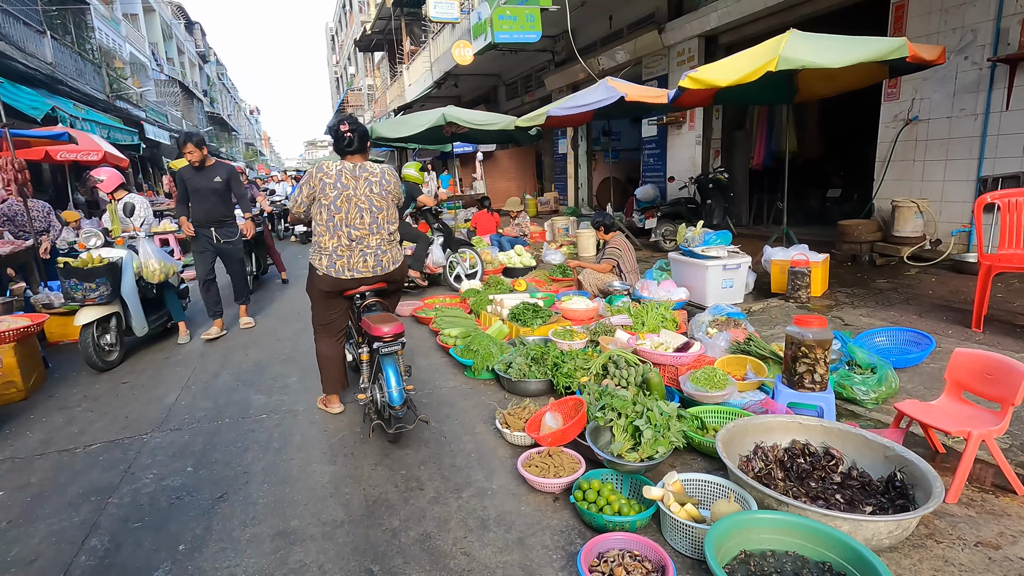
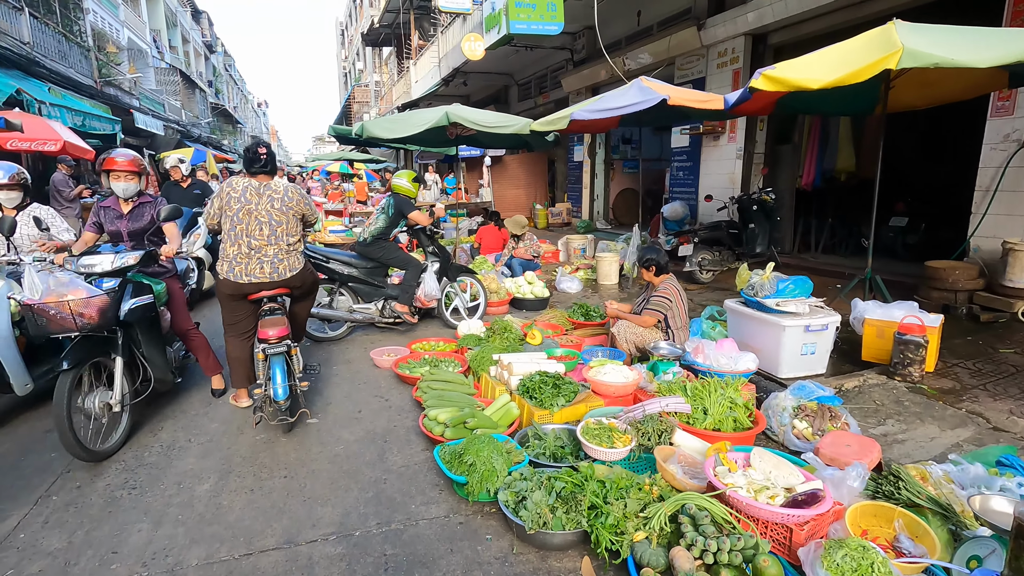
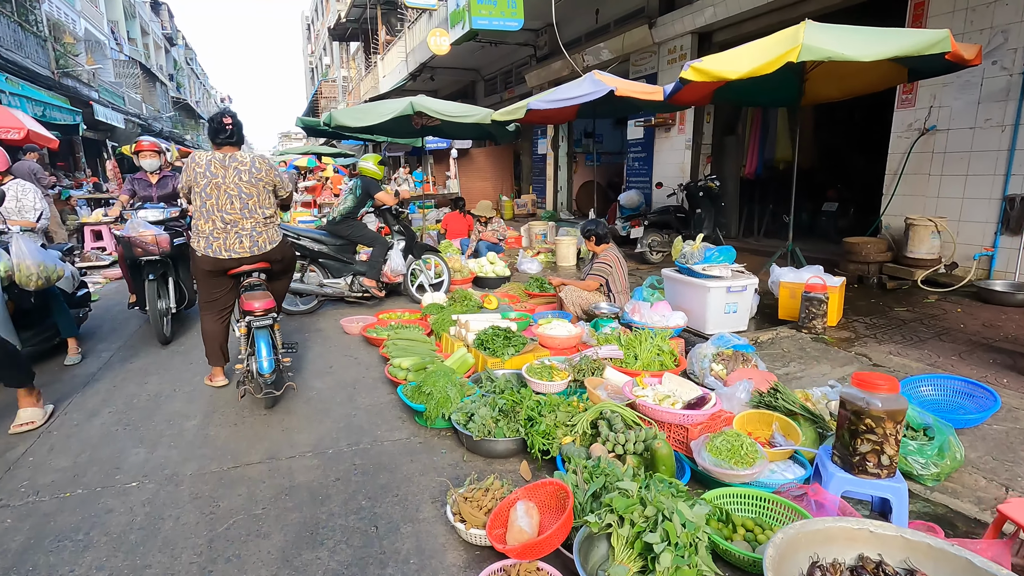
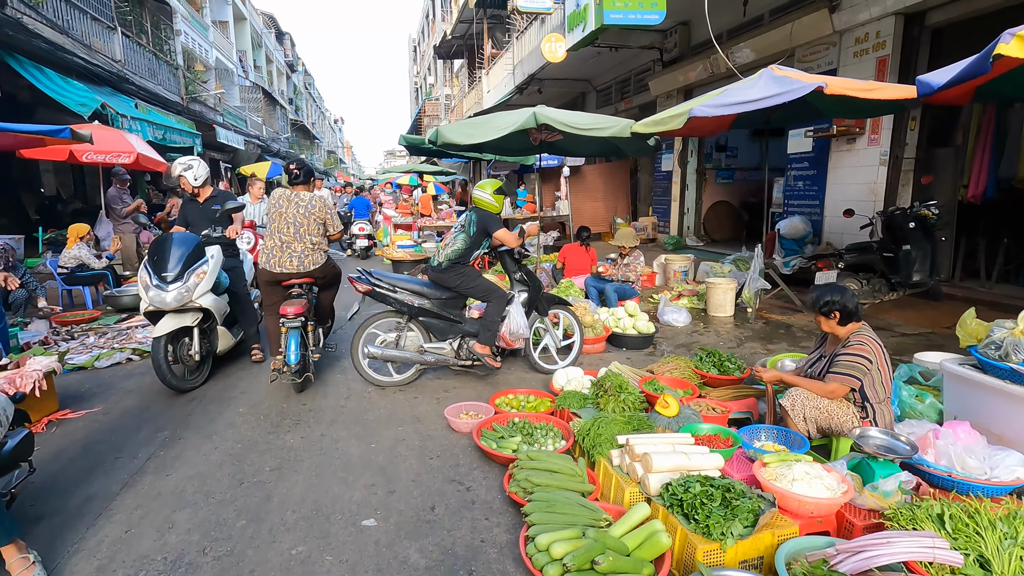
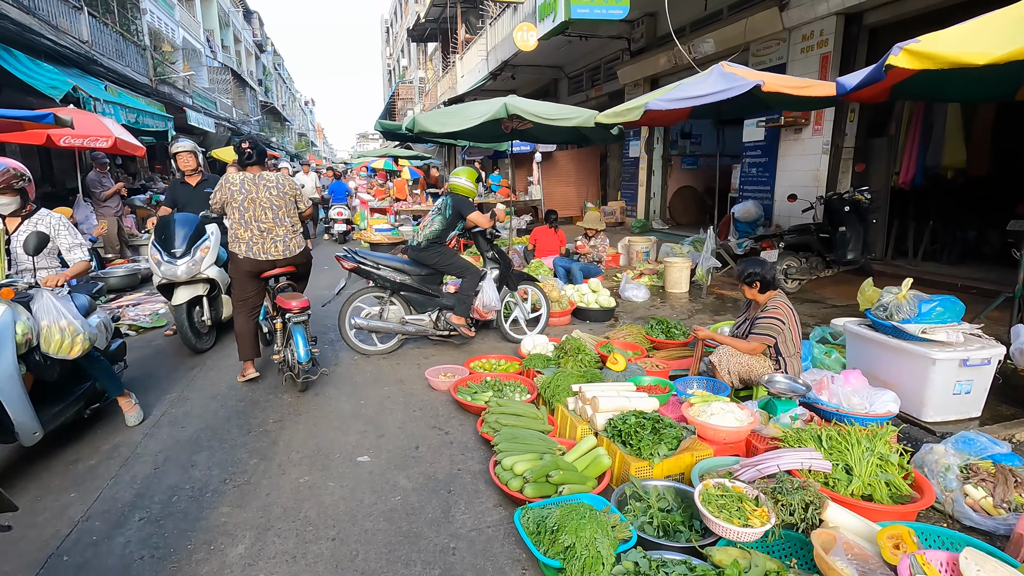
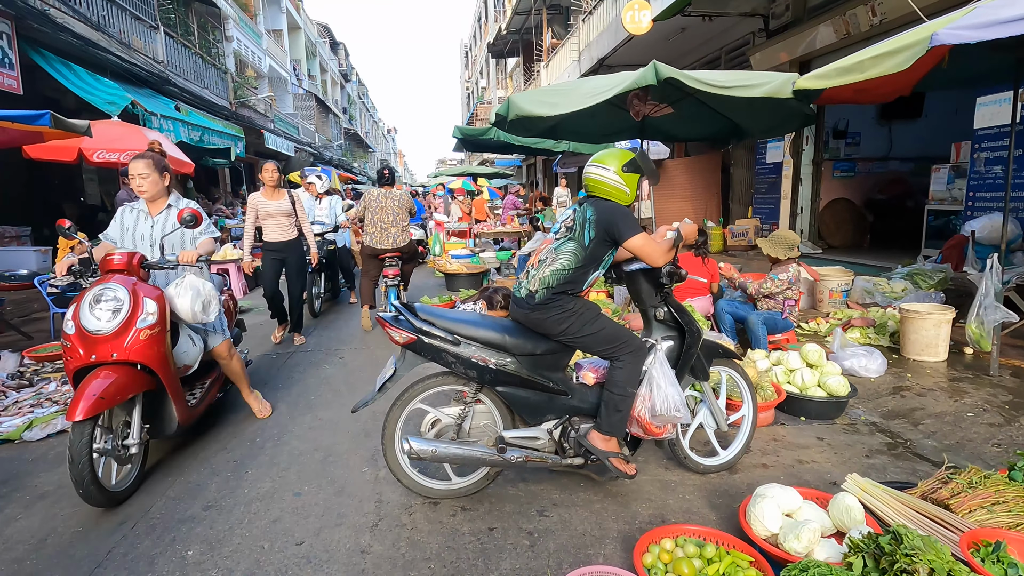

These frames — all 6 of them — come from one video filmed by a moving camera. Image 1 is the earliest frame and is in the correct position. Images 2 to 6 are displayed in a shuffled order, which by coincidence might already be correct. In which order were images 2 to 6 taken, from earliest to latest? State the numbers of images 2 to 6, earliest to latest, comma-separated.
3, 2, 5, 4, 6
